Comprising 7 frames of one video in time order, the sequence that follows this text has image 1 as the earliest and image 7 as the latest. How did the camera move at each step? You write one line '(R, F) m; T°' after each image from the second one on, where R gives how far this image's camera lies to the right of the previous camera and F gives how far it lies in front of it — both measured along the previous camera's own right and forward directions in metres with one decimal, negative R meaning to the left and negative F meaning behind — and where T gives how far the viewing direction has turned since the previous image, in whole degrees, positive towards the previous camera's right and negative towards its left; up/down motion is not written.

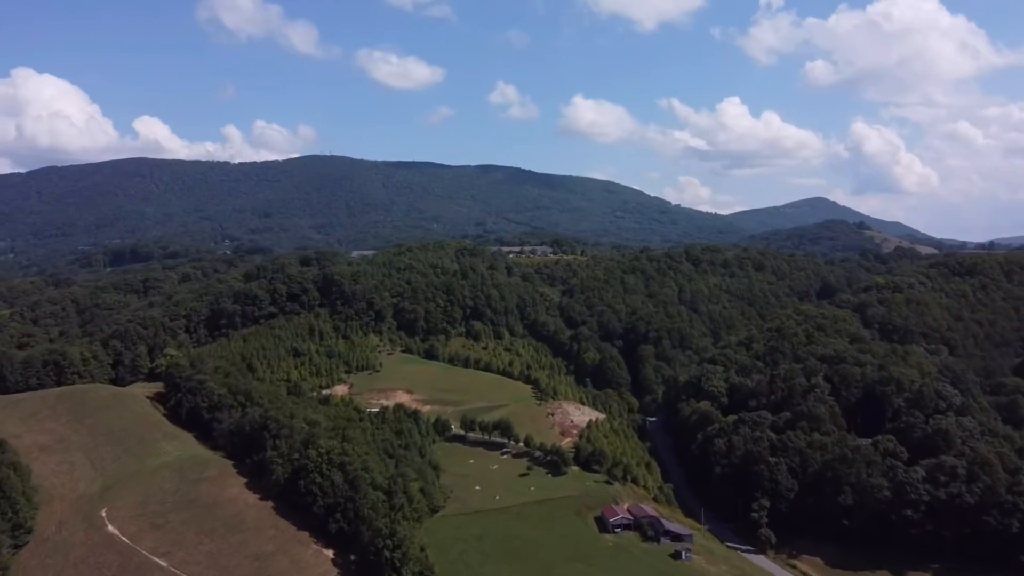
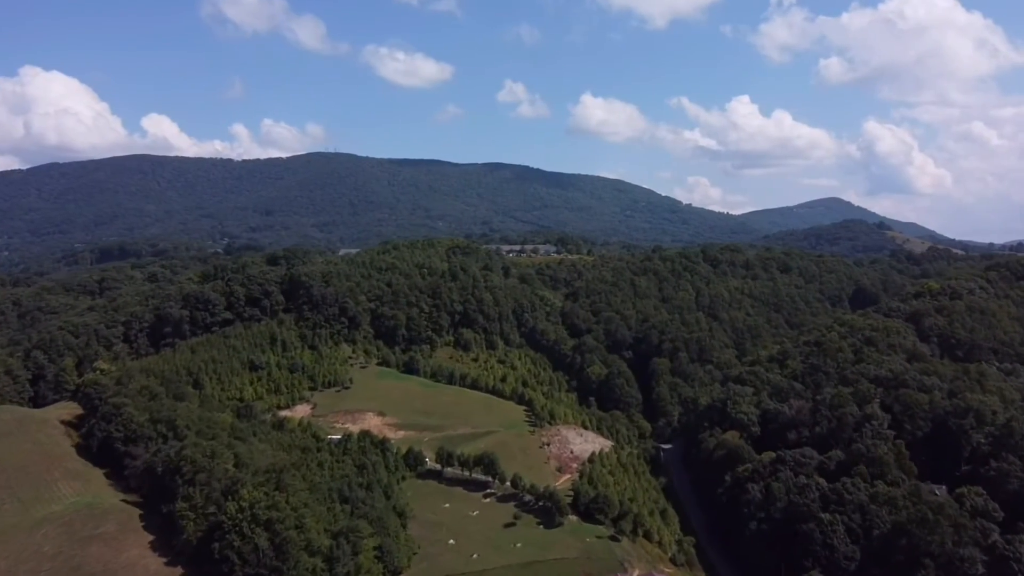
(+1.7, +13.5) m; -1°
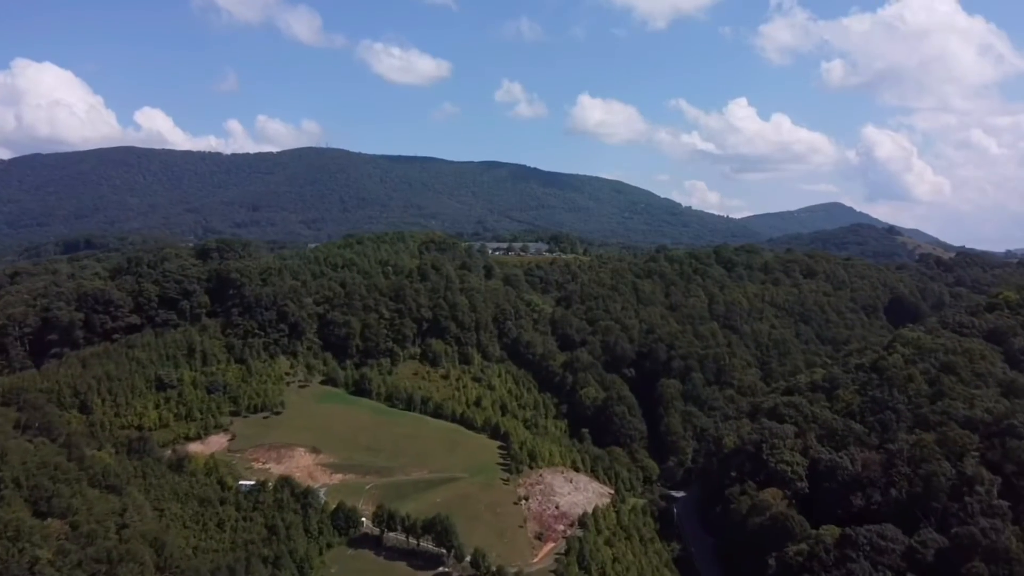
(+1.7, +16.6) m; 0°
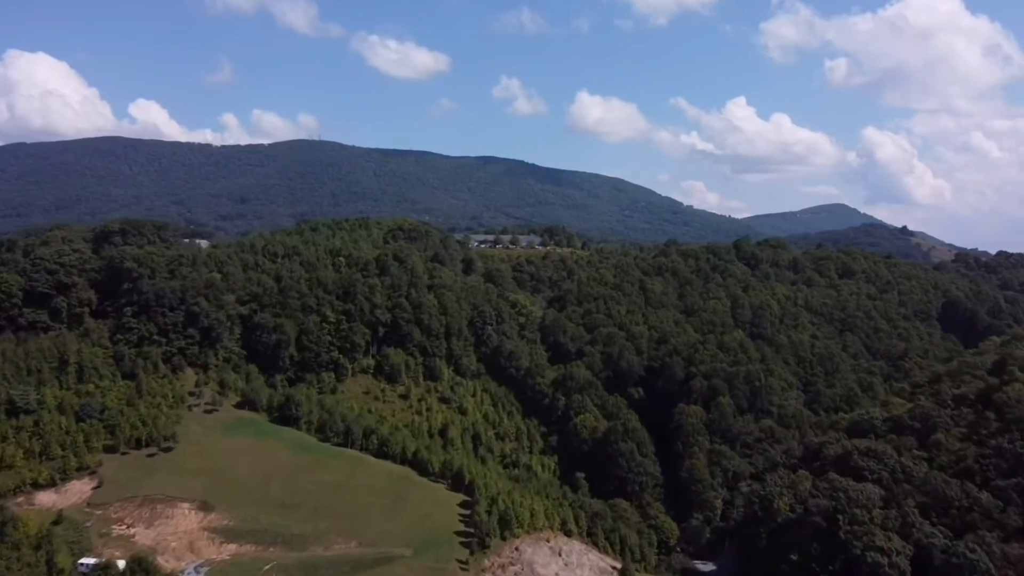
(+1.5, +16.6) m; 0°
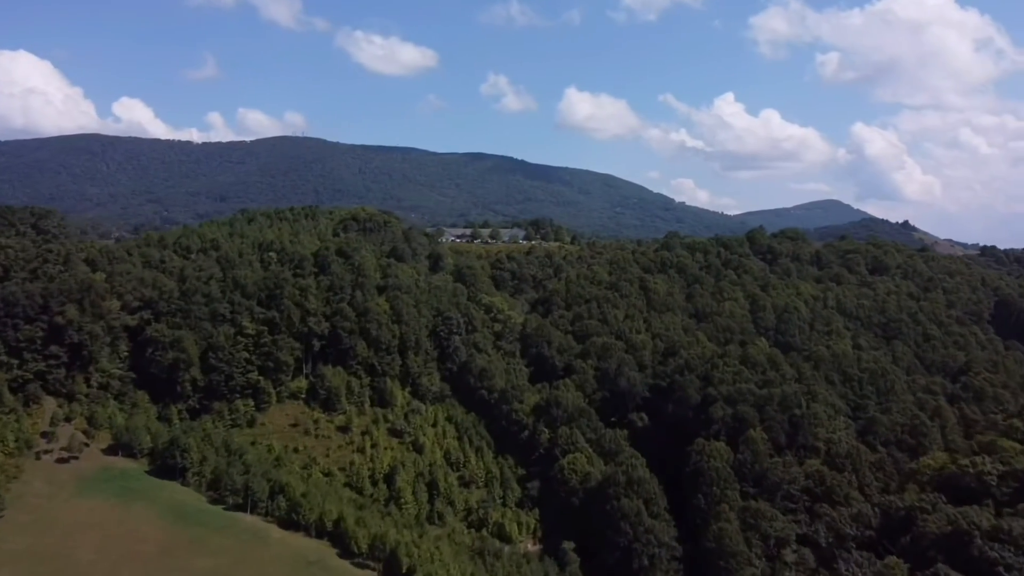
(+1.3, +13.7) m; +1°
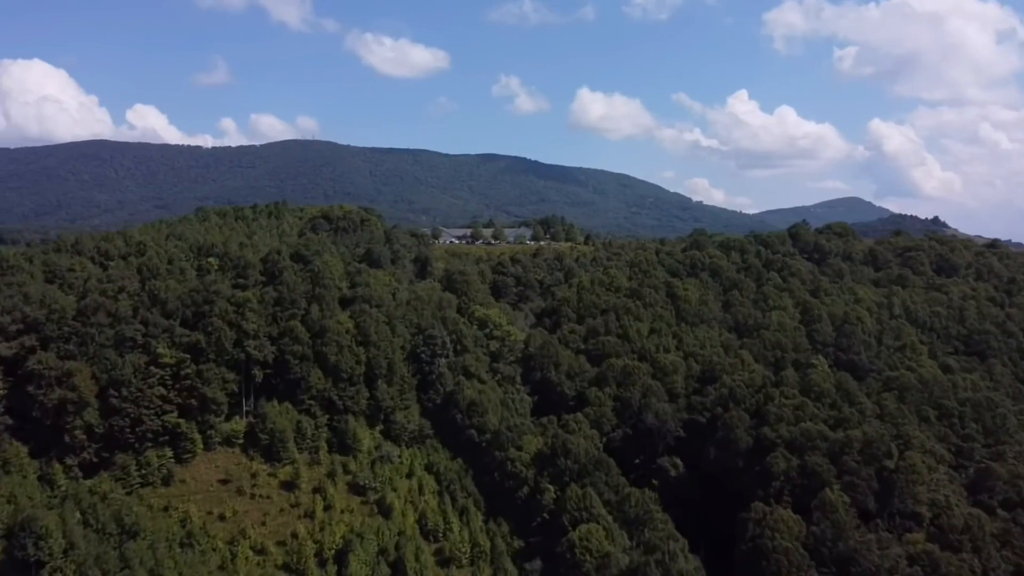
(+1.0, +11.4) m; -1°
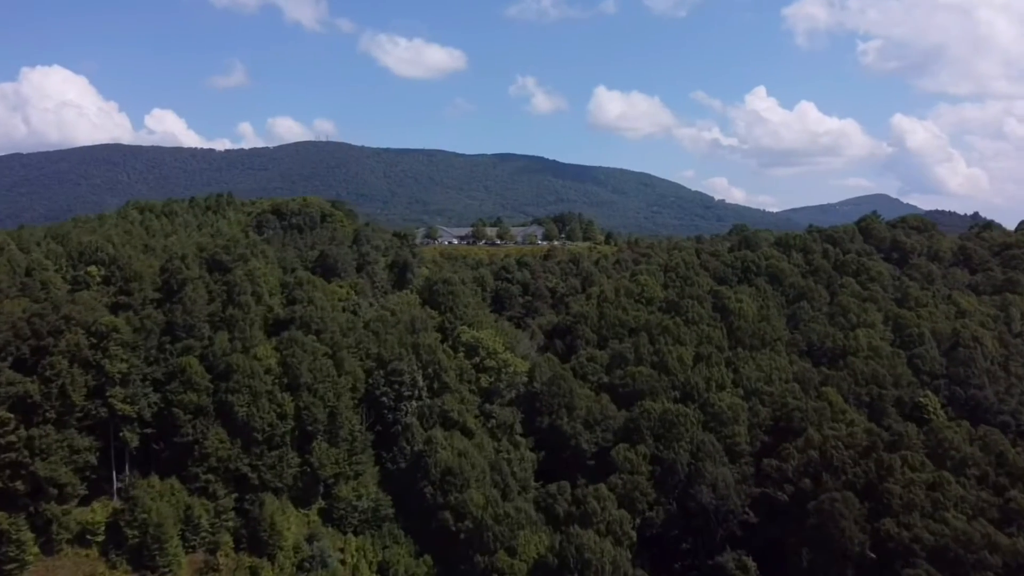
(+1.0, +13.1) m; -1°
